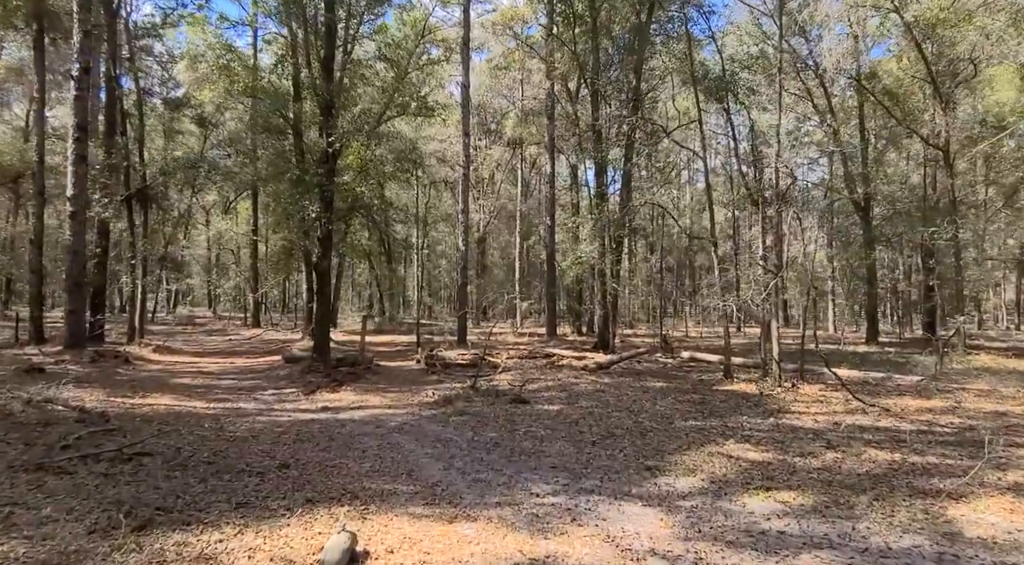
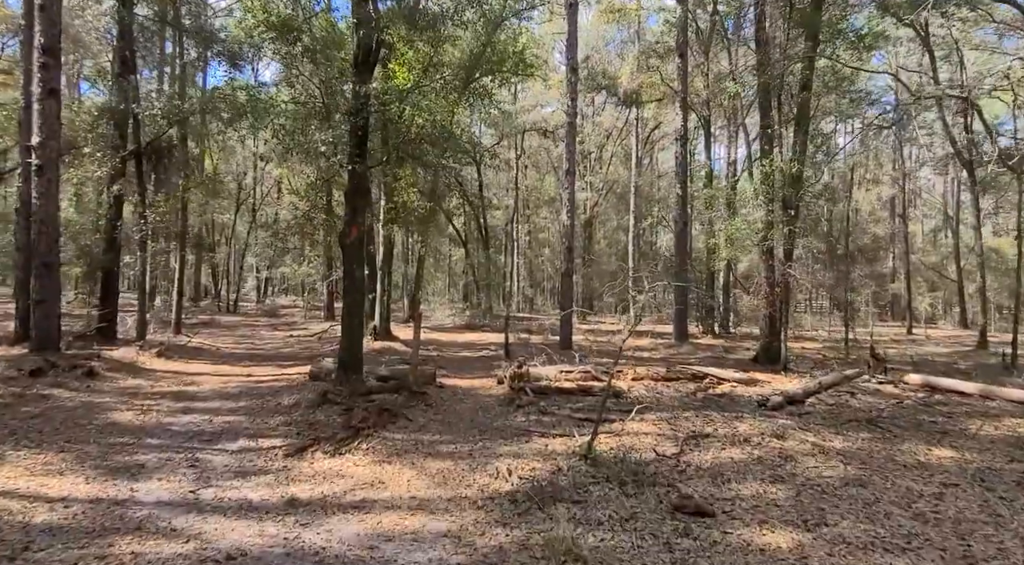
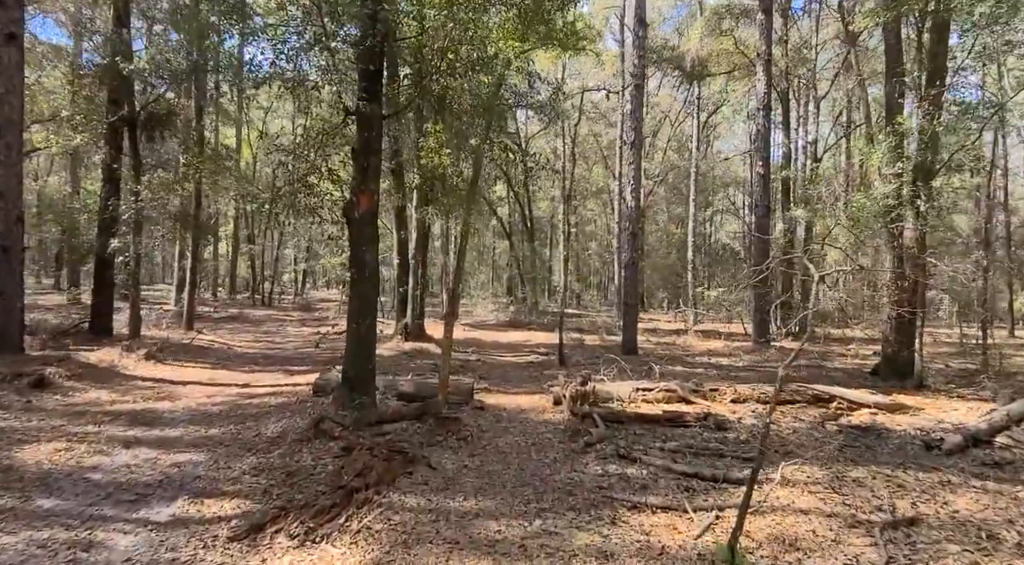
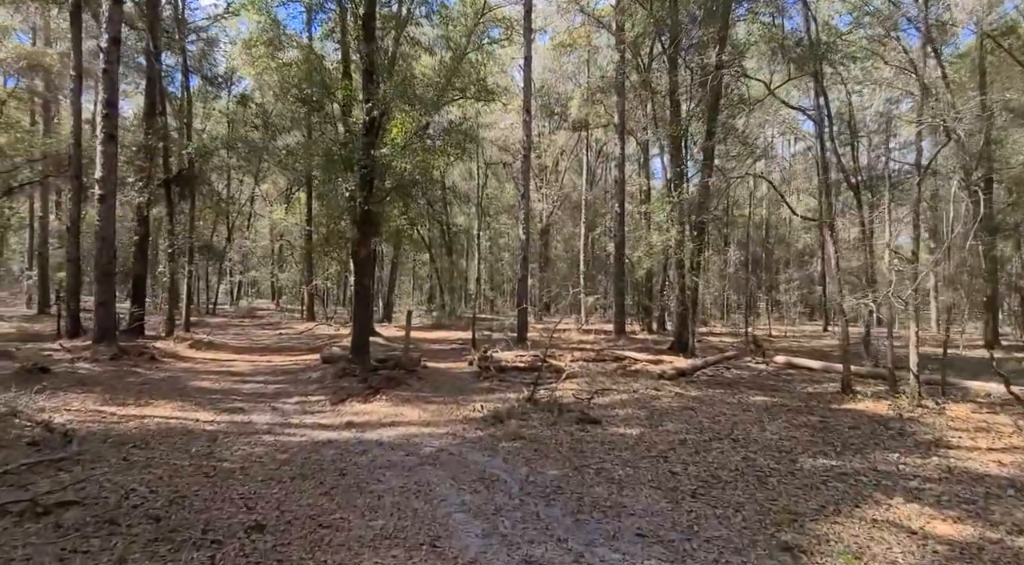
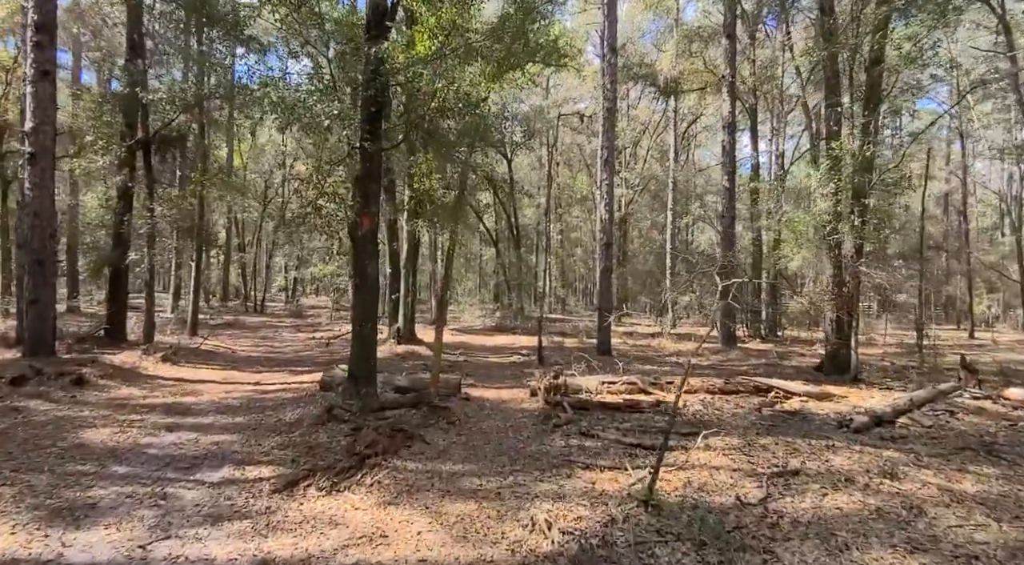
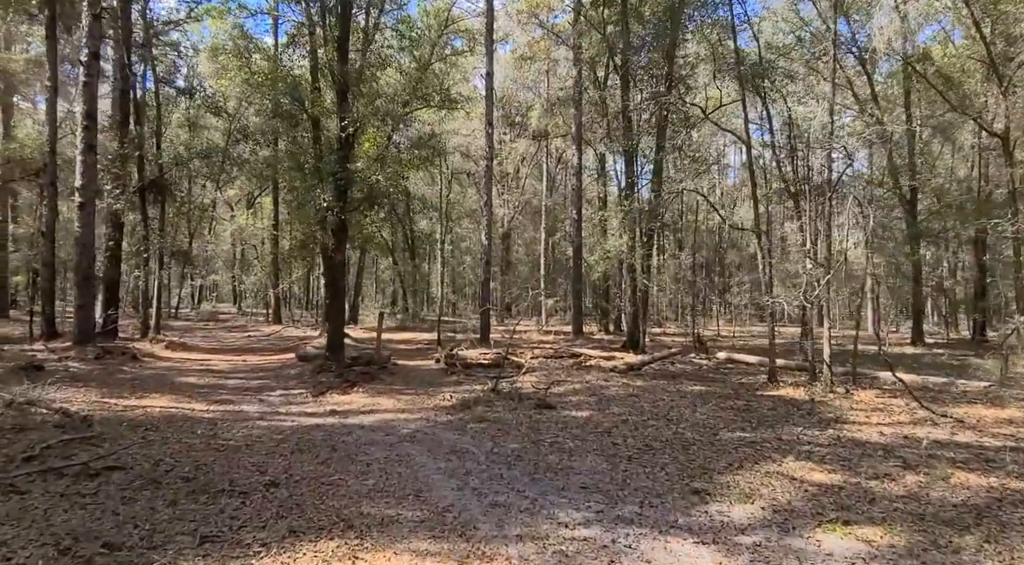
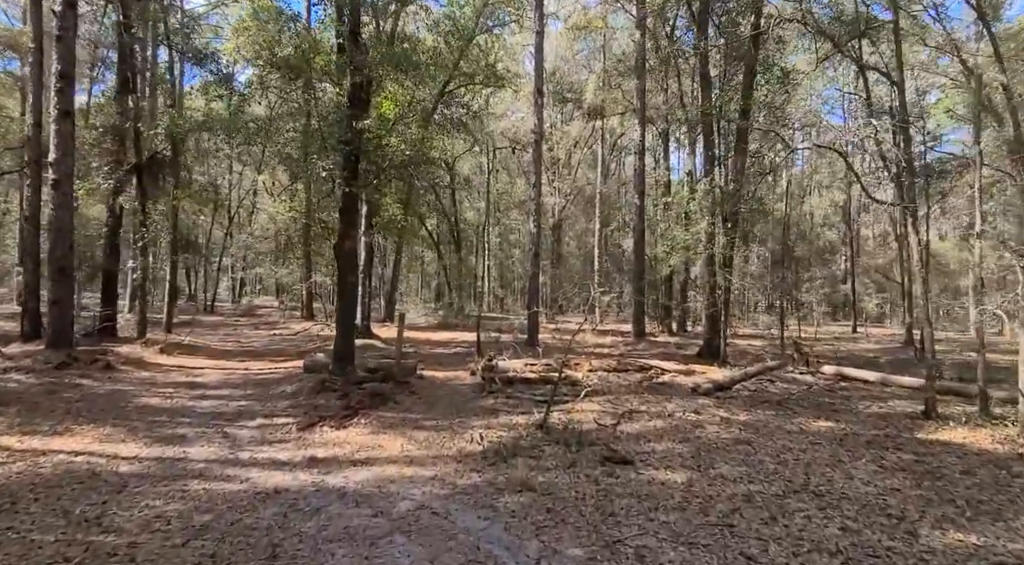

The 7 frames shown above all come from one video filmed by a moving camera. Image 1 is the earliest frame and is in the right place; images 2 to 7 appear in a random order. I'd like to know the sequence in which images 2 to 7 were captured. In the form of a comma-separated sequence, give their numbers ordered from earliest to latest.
6, 4, 7, 2, 5, 3
